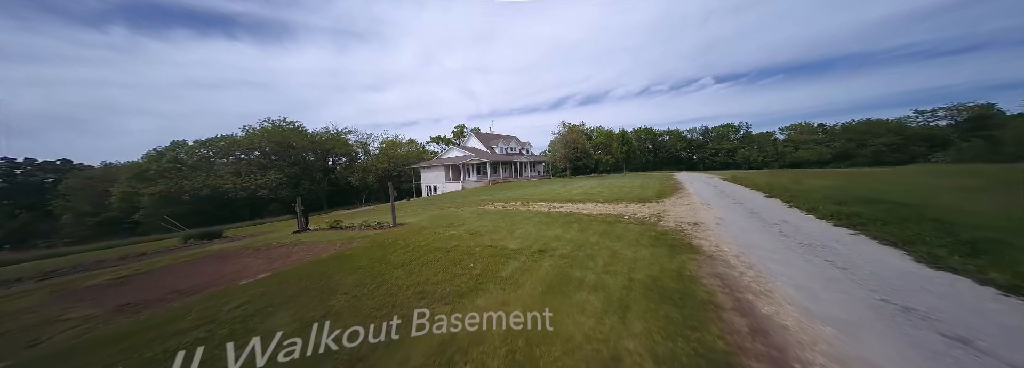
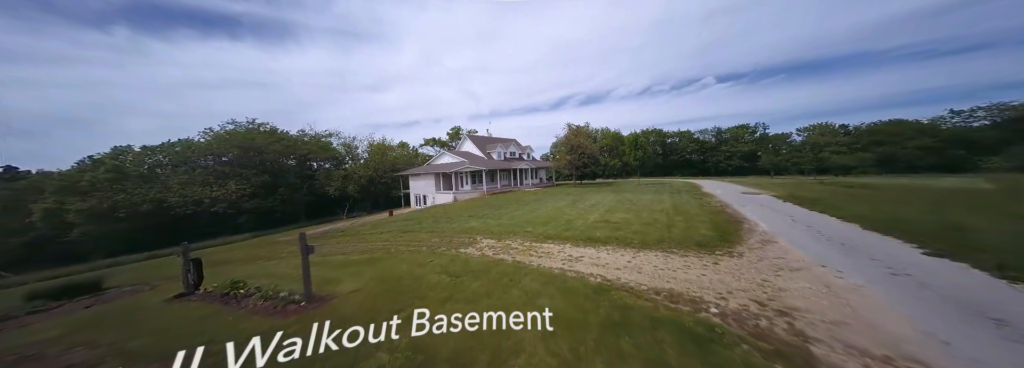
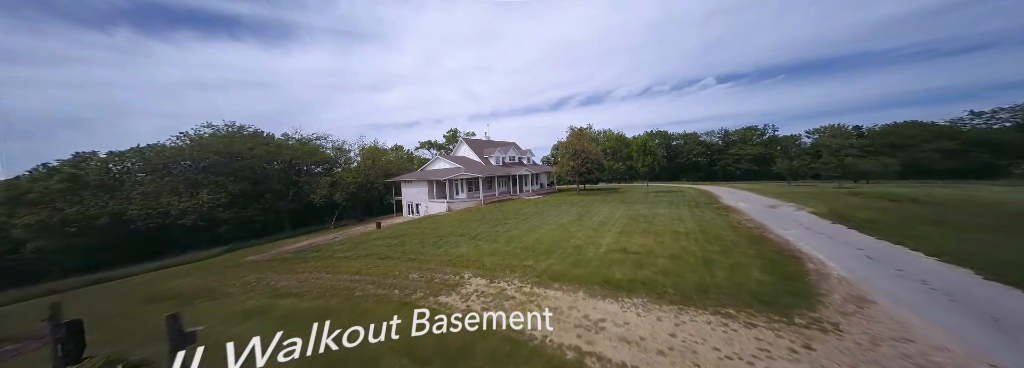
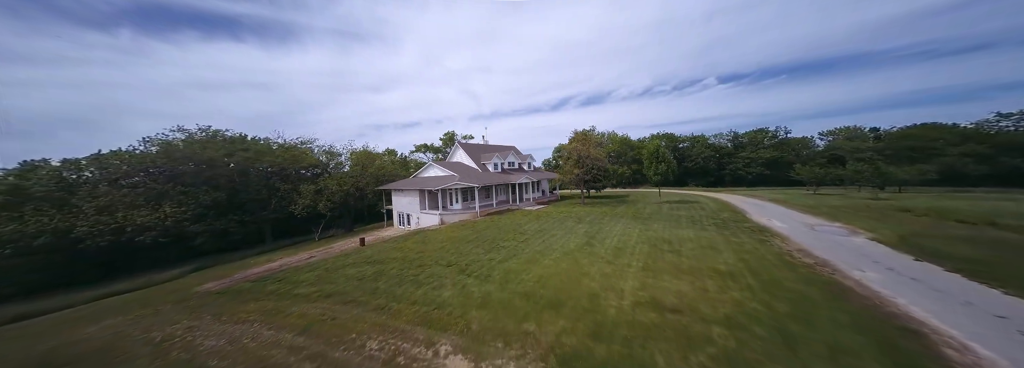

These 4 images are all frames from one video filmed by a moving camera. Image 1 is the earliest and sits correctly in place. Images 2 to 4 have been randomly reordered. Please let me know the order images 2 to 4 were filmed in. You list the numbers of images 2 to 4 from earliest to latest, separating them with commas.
2, 3, 4
